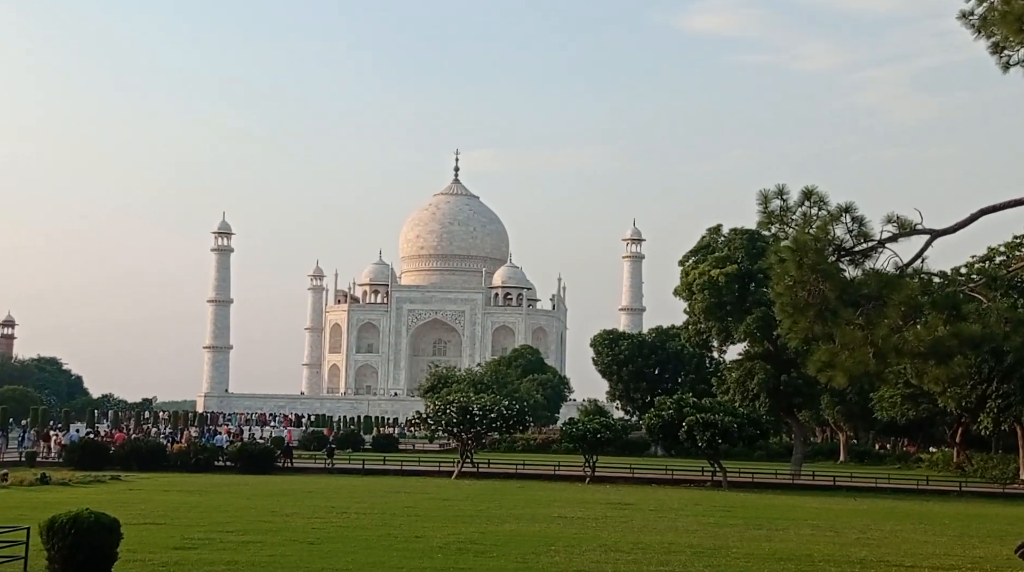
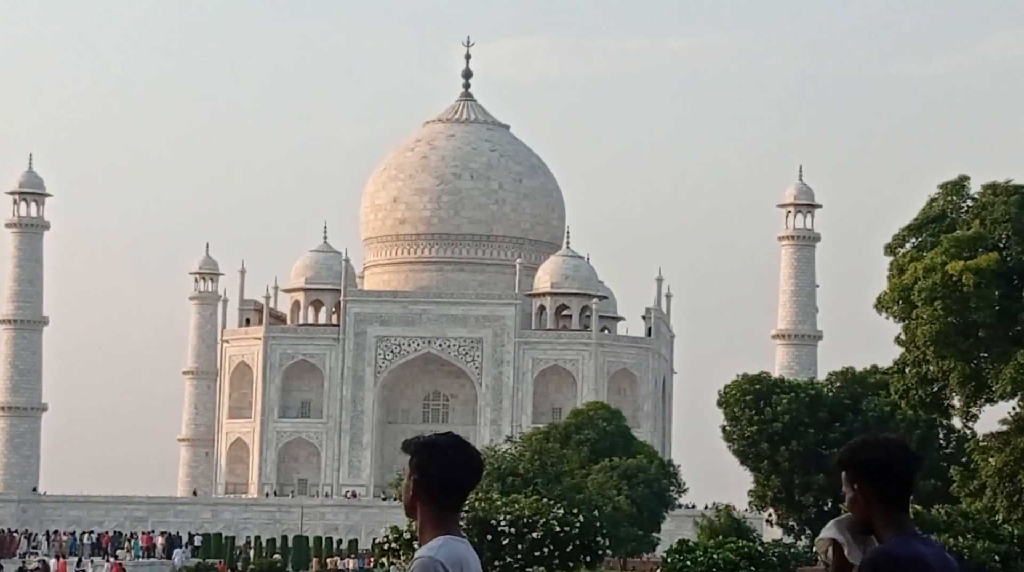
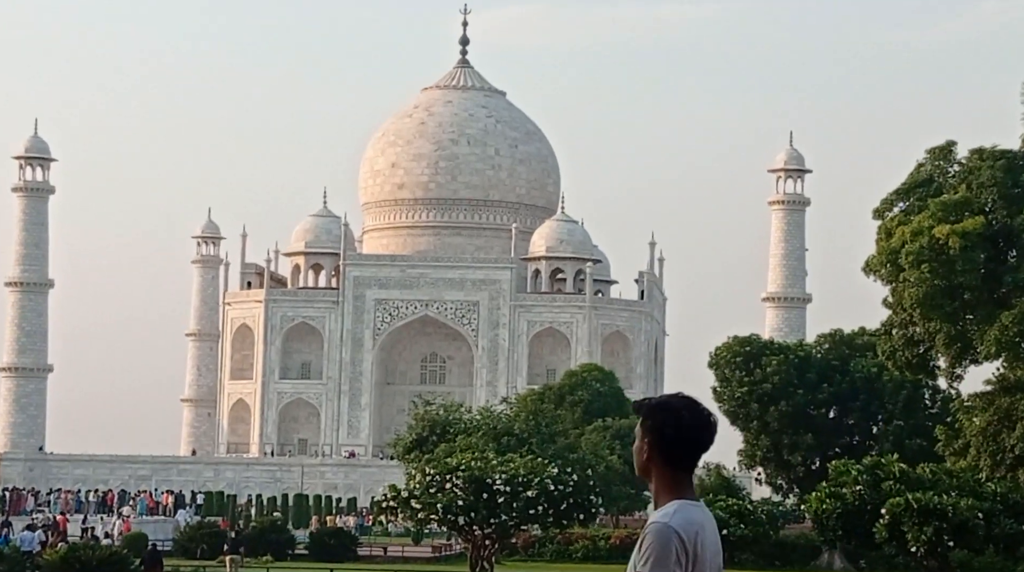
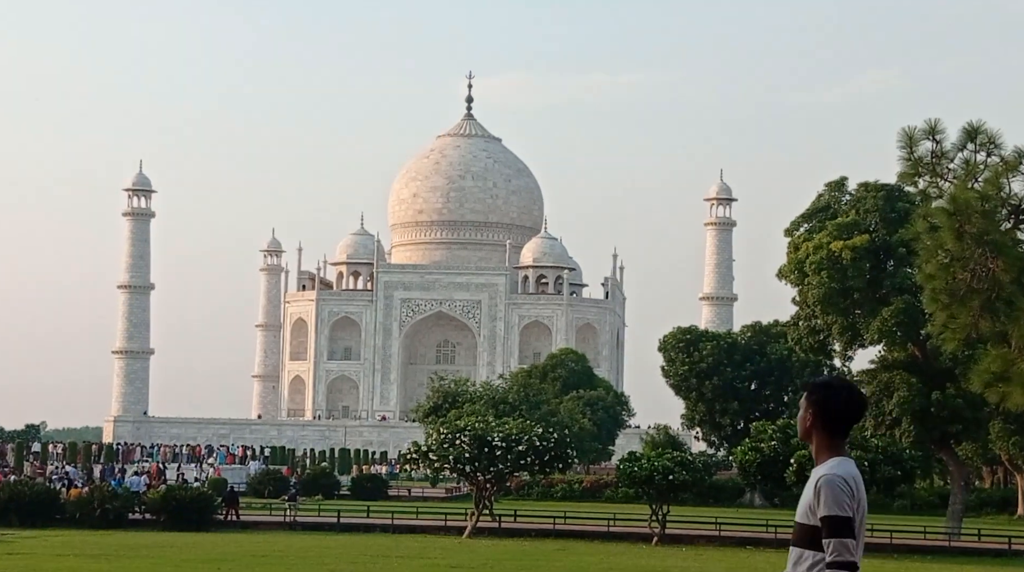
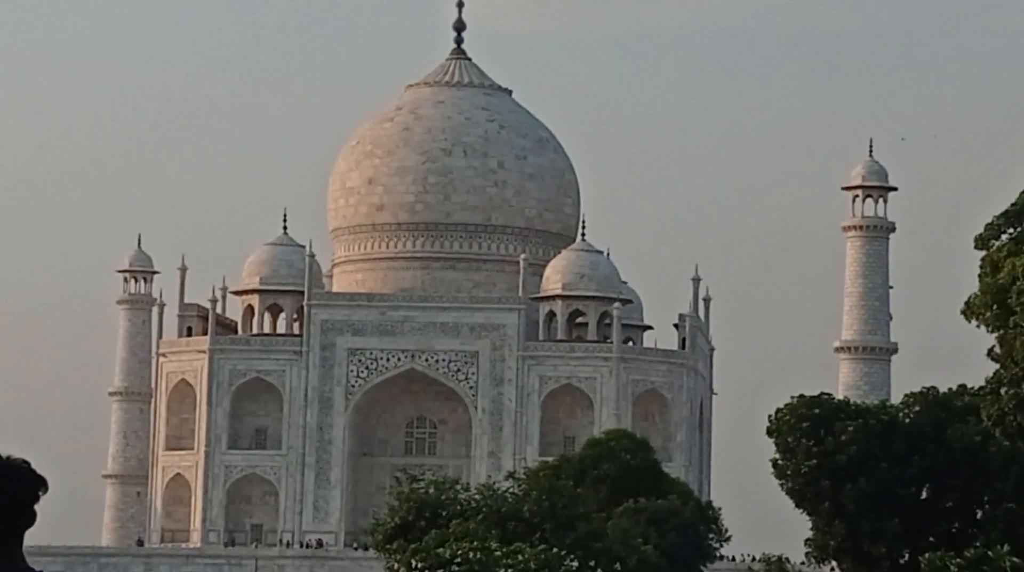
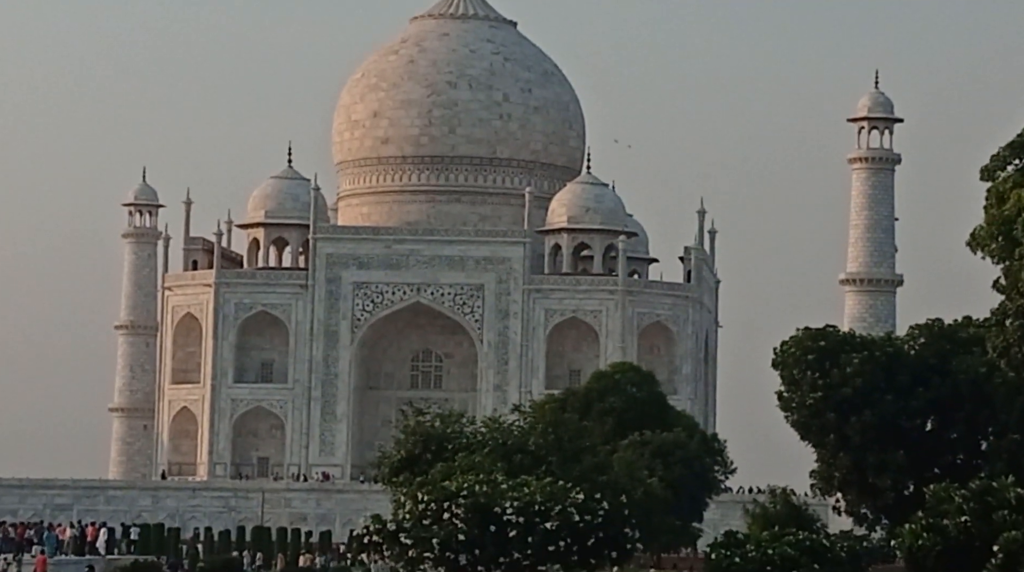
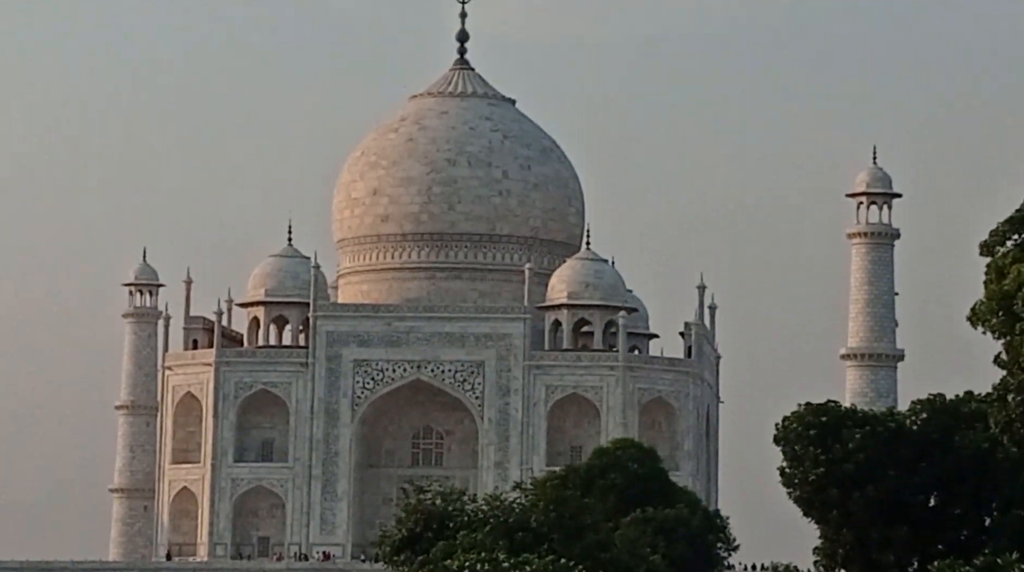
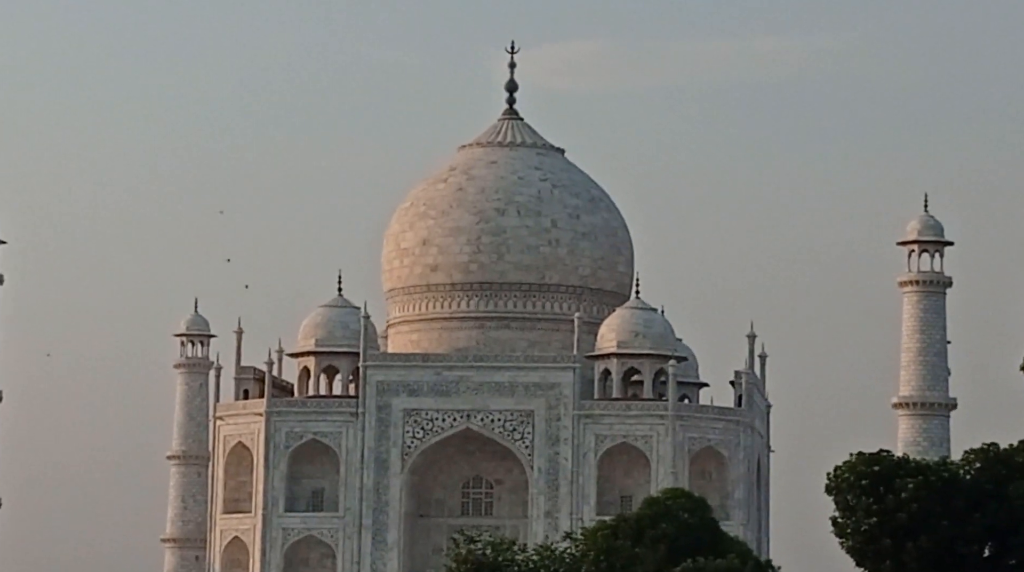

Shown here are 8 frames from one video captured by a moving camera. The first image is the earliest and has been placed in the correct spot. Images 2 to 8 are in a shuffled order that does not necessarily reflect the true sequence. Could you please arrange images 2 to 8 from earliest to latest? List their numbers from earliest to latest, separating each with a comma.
4, 3, 2, 5, 6, 7, 8
